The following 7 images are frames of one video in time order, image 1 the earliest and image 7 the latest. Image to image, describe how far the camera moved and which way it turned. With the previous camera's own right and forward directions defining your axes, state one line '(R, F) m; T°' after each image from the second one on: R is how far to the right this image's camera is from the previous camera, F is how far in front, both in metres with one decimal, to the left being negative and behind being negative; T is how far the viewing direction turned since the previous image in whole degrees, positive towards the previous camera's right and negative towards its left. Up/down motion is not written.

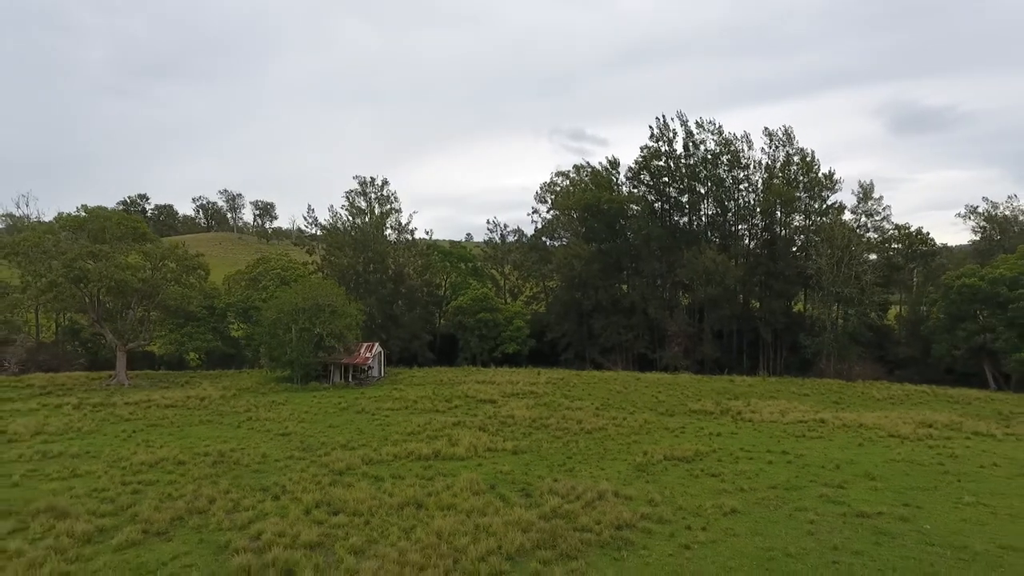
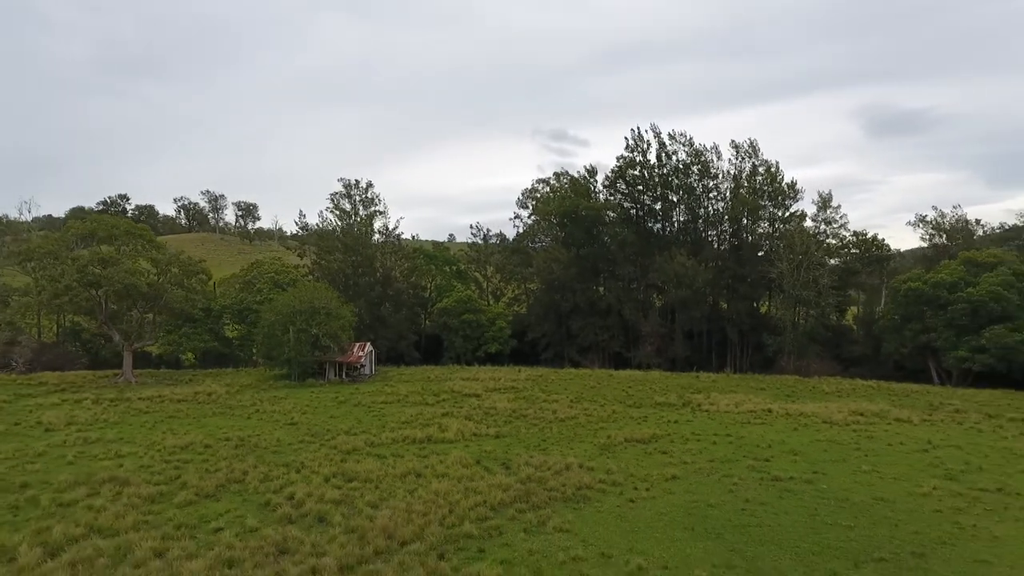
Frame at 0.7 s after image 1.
(0.0, -3.3) m; +2°
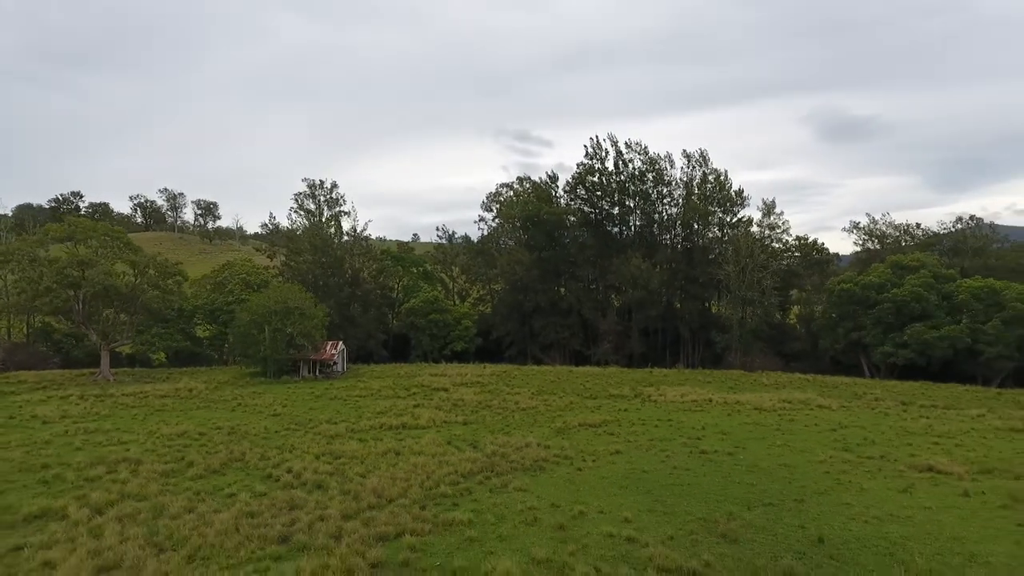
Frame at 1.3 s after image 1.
(-0.1, -2.9) m; +3°
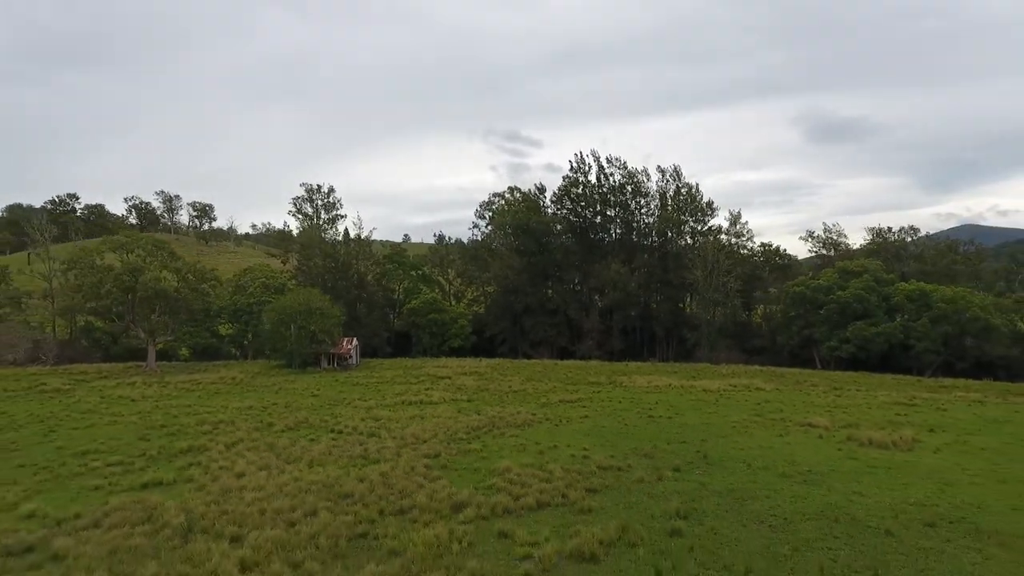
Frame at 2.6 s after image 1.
(-0.2, -6.9) m; +1°
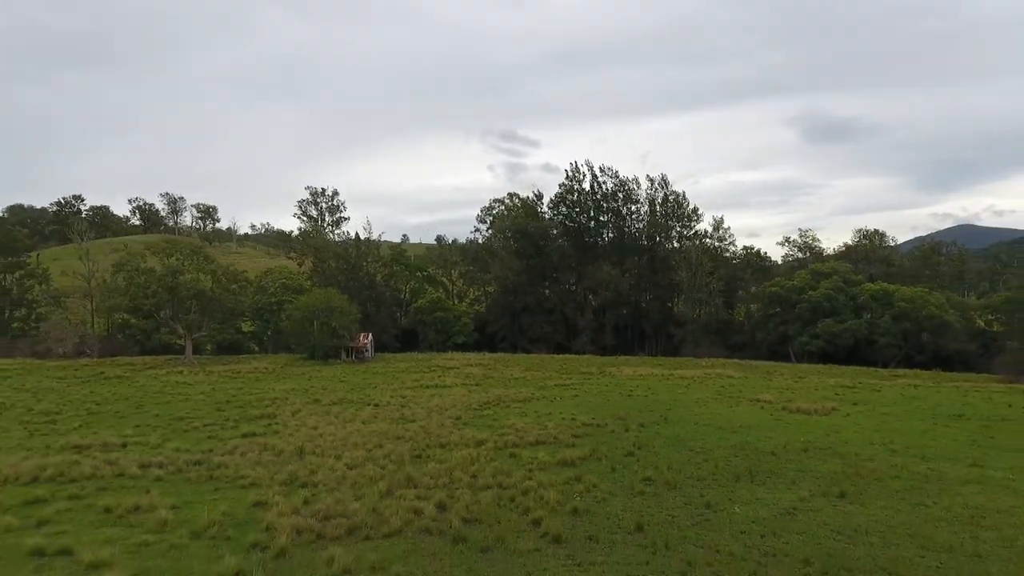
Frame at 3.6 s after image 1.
(-0.3, -5.7) m; 0°
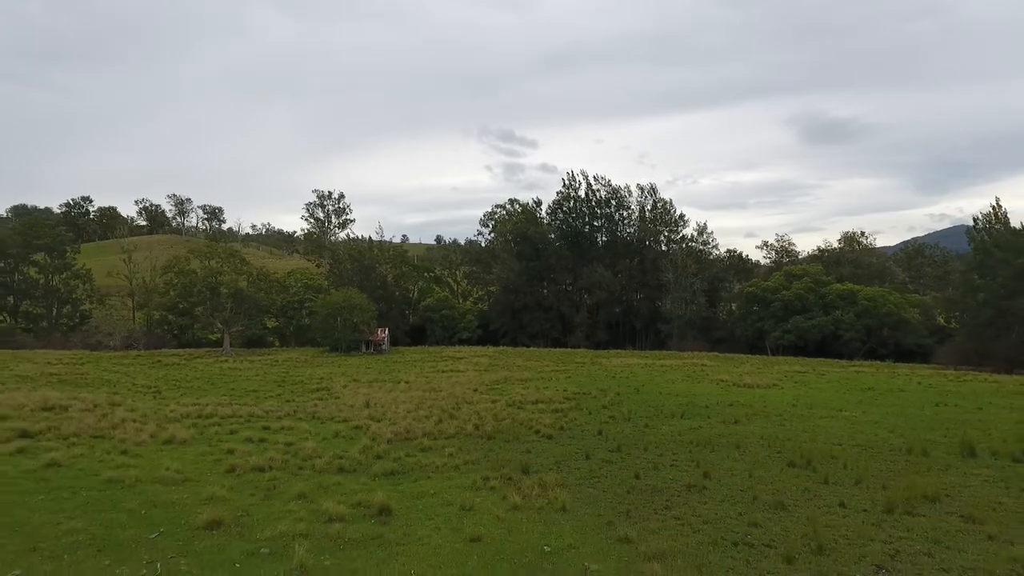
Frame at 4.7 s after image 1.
(-0.4, -6.8) m; 0°
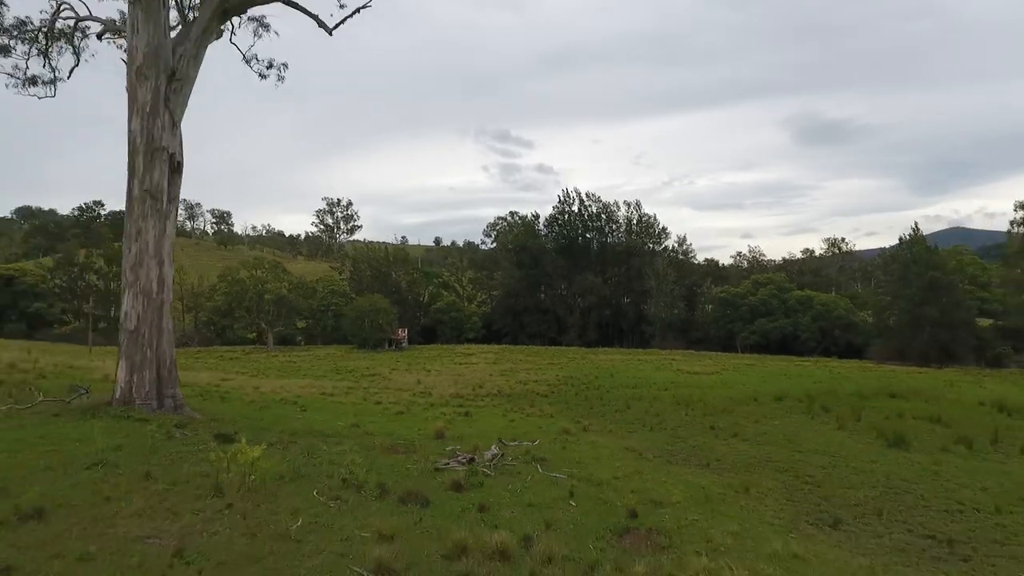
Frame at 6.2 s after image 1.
(-0.6, -10.5) m; 0°
